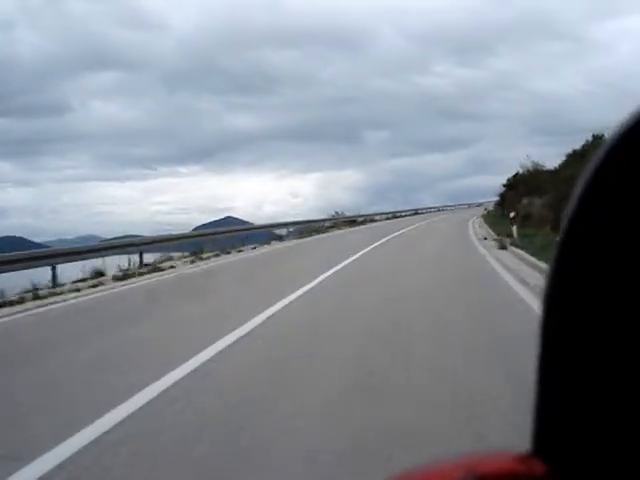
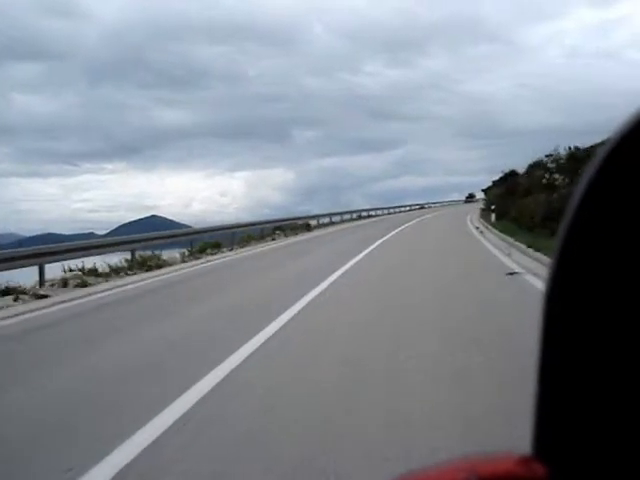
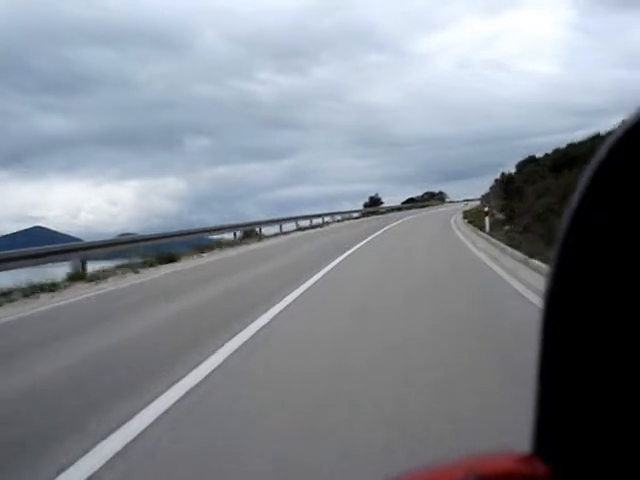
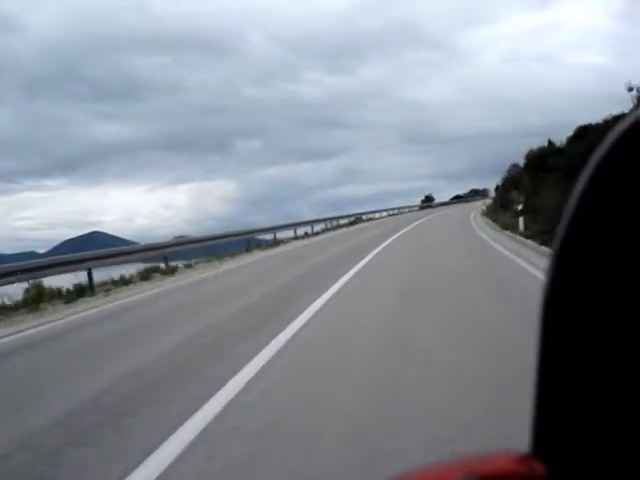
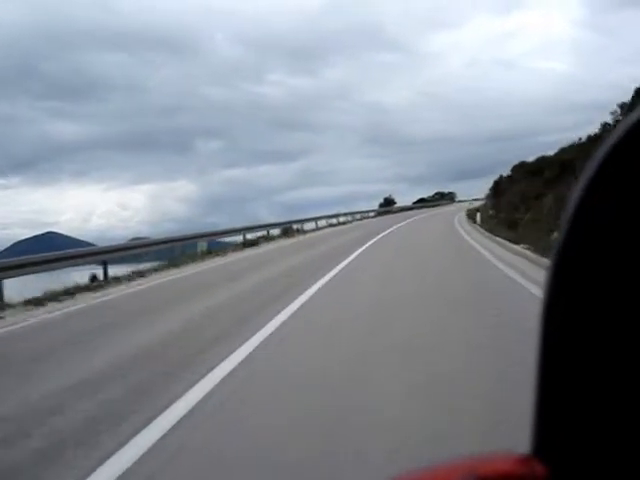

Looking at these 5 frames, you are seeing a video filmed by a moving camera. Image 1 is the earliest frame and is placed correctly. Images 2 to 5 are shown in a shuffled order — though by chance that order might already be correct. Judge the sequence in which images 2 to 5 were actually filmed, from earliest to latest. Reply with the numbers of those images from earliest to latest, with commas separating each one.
2, 4, 5, 3
